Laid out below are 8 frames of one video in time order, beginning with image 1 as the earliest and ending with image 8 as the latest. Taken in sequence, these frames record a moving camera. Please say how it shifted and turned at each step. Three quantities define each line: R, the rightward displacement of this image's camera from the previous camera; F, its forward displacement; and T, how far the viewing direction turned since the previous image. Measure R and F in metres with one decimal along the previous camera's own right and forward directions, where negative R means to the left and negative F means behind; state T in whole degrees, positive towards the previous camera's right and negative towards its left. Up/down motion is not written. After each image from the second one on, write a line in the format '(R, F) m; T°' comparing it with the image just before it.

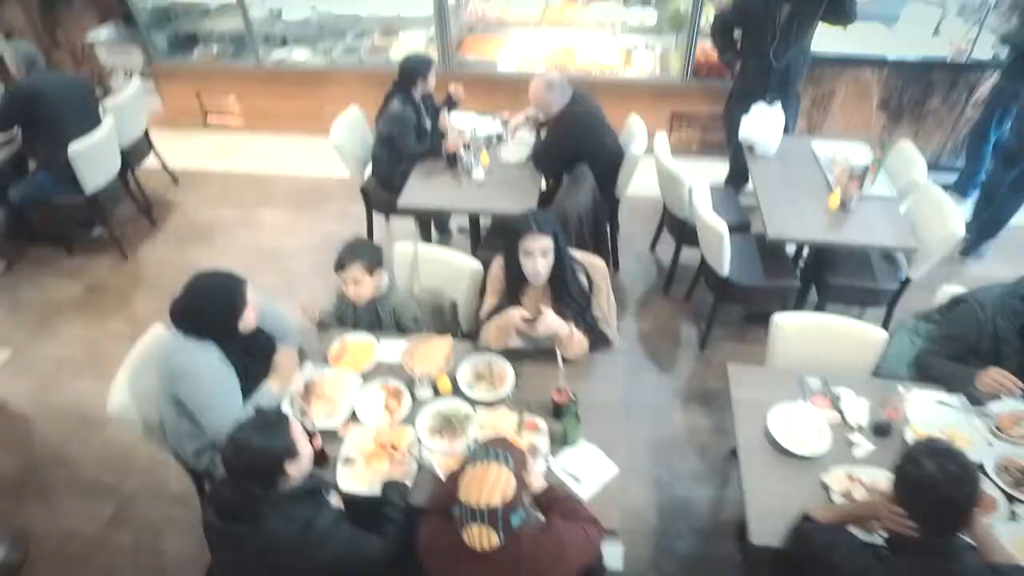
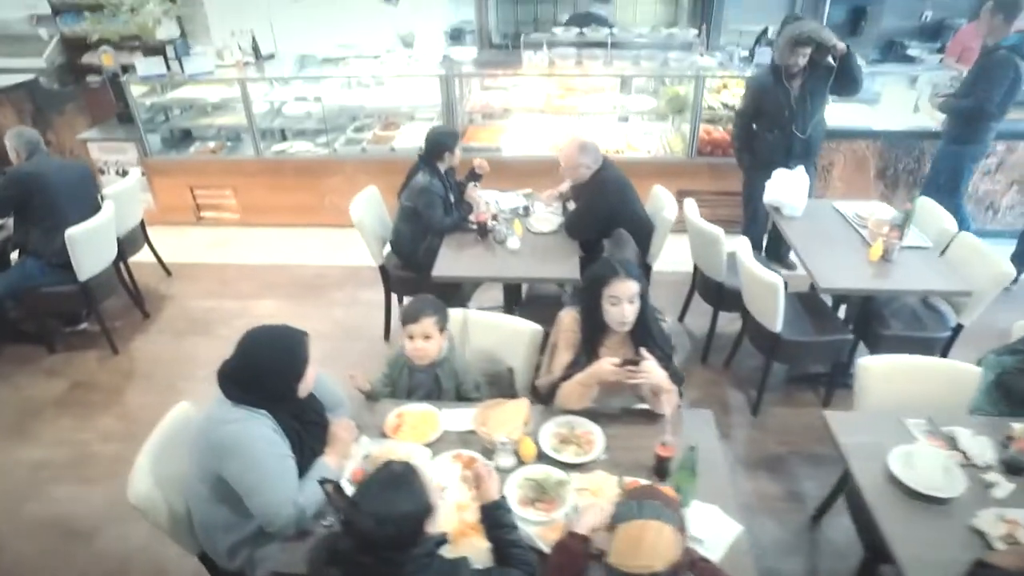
(-0.4, +0.2) m; +4°
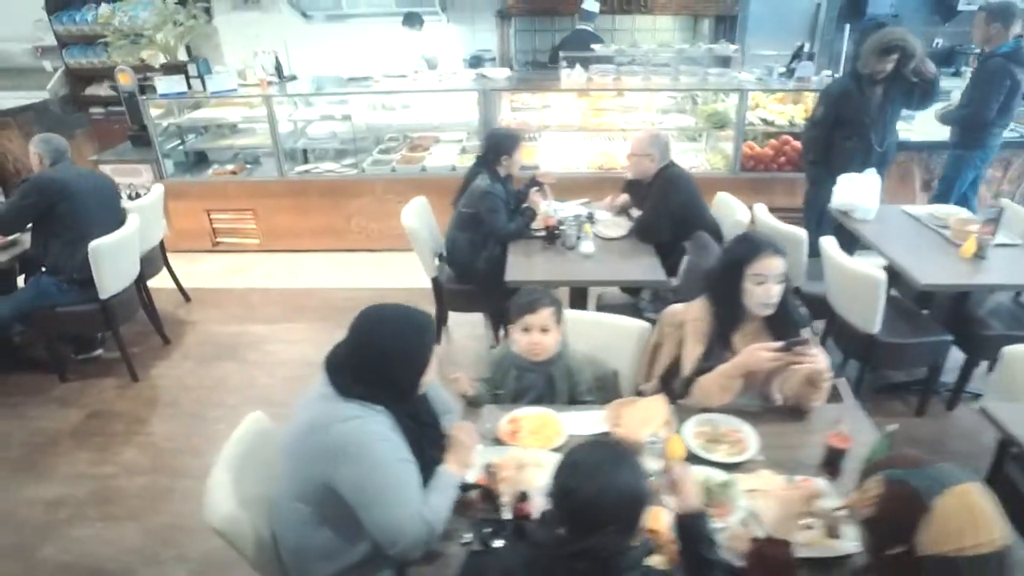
(-0.4, +0.3) m; +2°
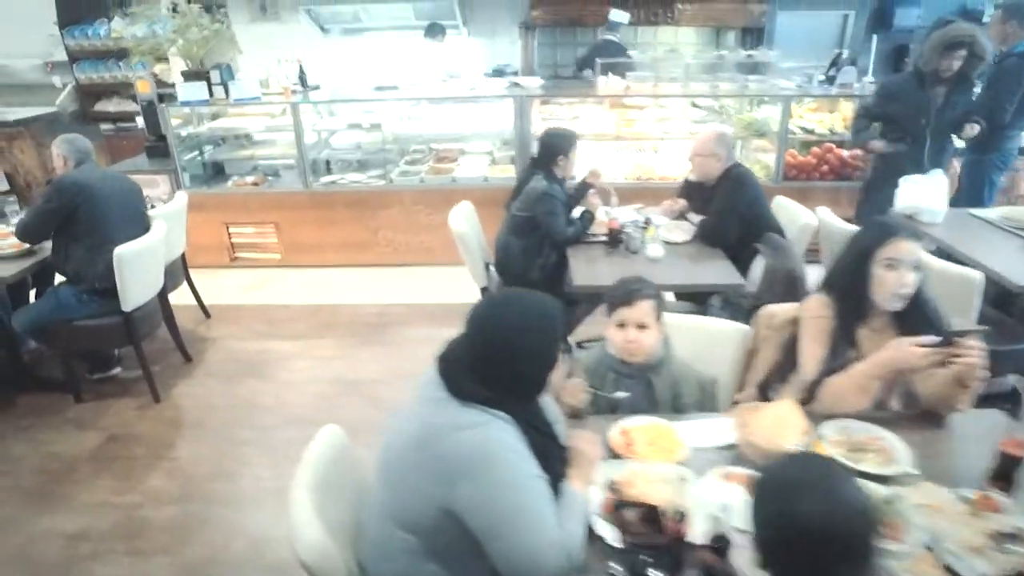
(-0.3, +0.2) m; +1°
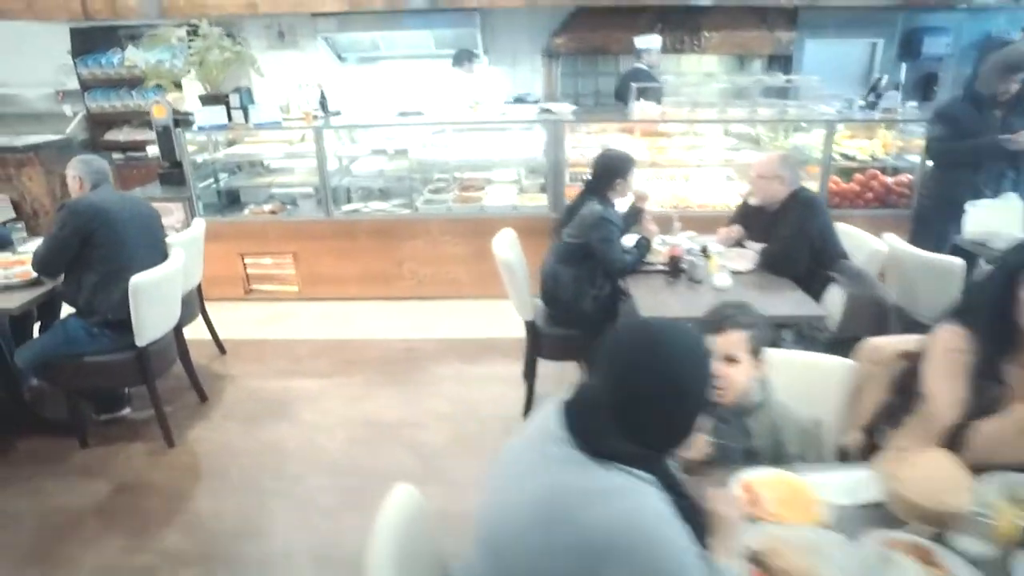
(-0.2, +0.2) m; 0°
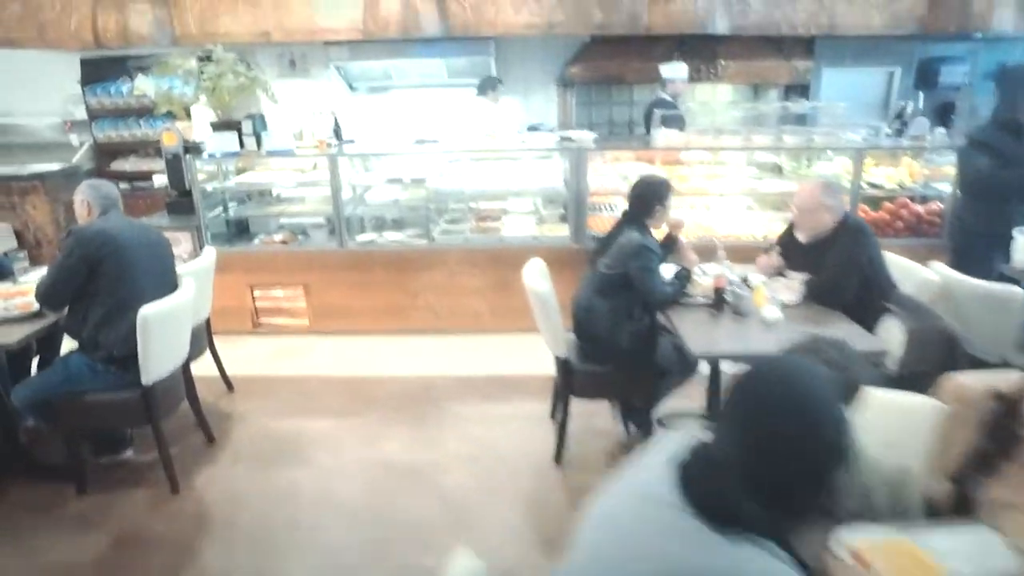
(-0.1, +0.2) m; 0°
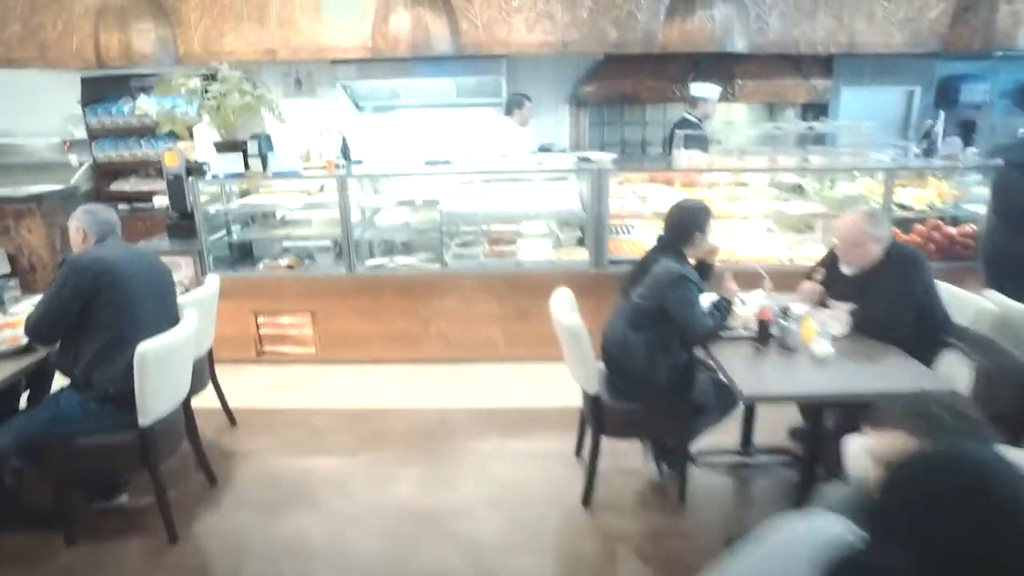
(-0.1, +0.2) m; 0°
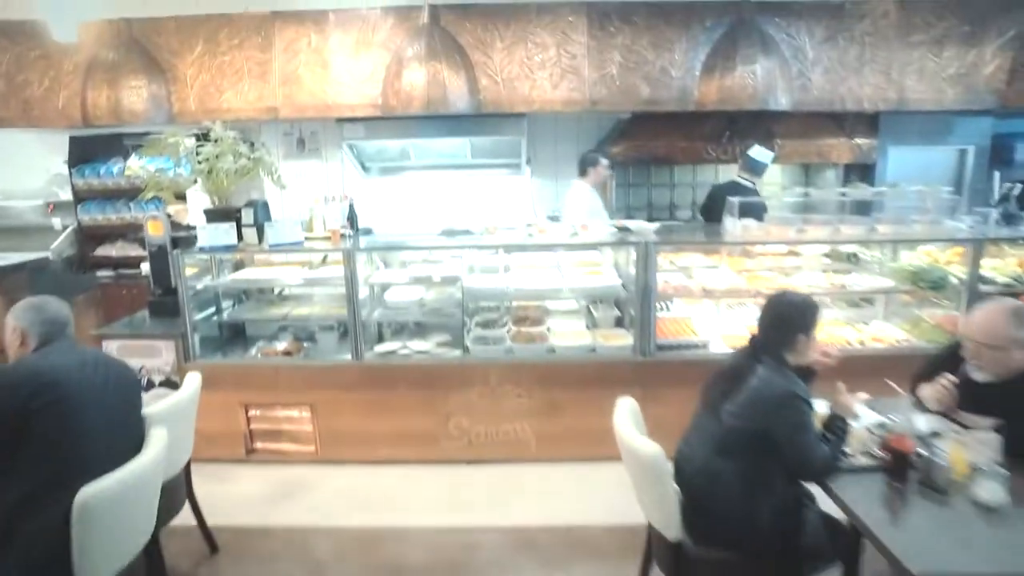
(-0.2, +0.5) m; 0°
